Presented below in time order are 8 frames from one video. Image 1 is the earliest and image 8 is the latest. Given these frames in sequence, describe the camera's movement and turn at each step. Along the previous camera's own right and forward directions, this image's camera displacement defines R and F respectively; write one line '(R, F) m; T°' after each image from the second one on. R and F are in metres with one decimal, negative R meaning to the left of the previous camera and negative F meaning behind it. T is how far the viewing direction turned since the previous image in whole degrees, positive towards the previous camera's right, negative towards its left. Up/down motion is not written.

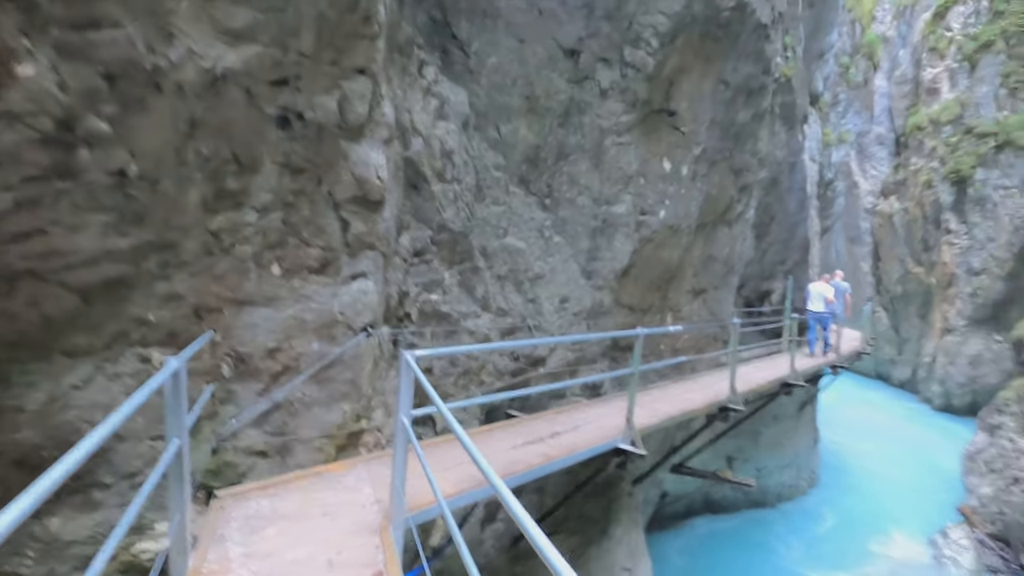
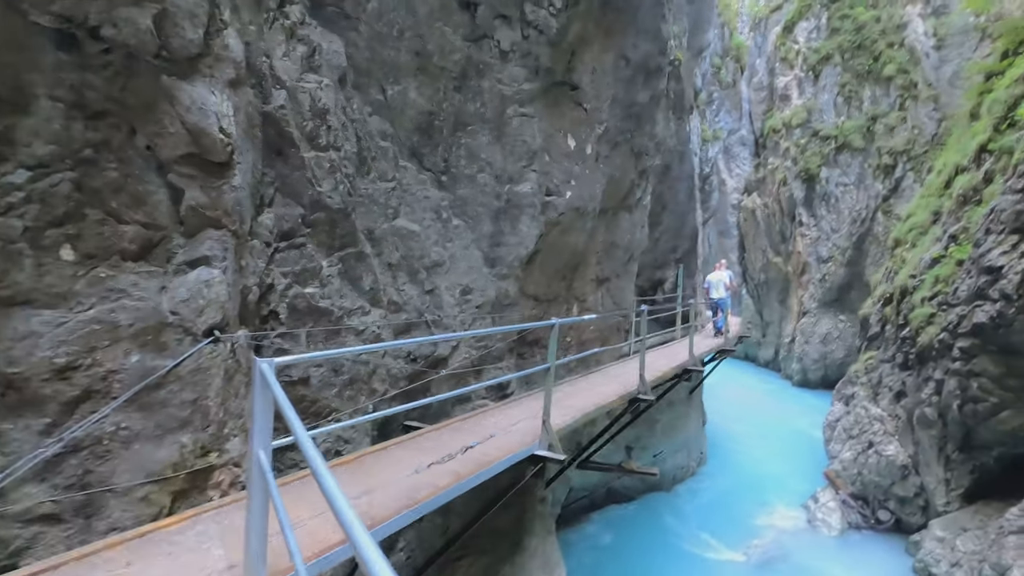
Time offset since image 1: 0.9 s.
(0.0, +0.4) m; +12°
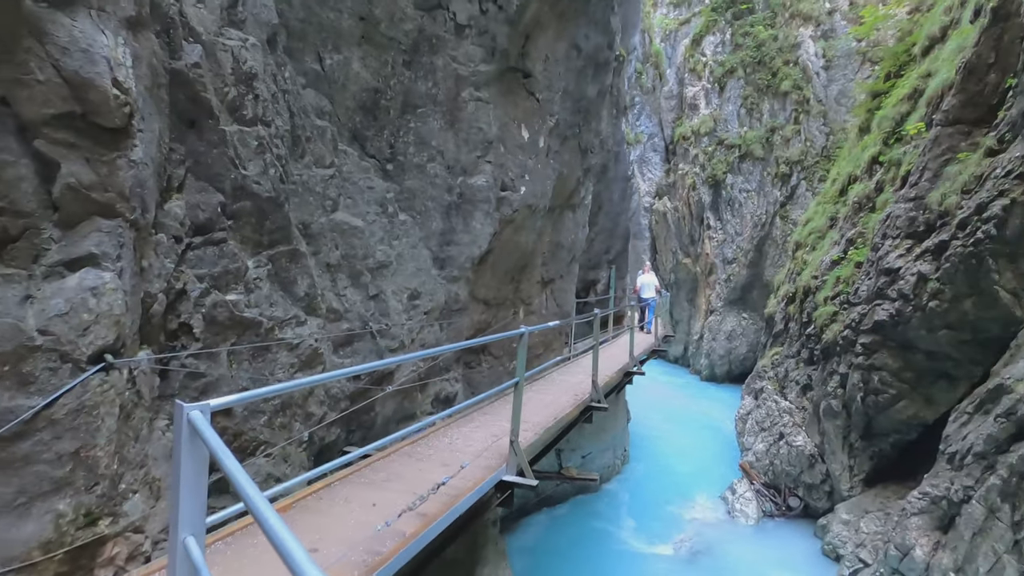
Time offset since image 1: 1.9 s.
(-0.2, +0.3) m; +9°
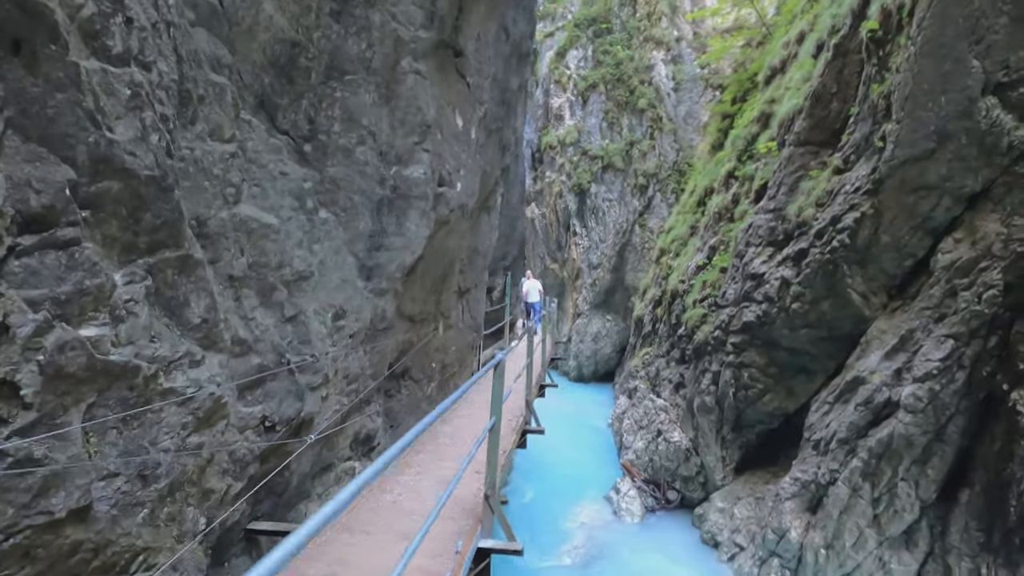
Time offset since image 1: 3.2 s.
(-0.4, +0.5) m; +15°
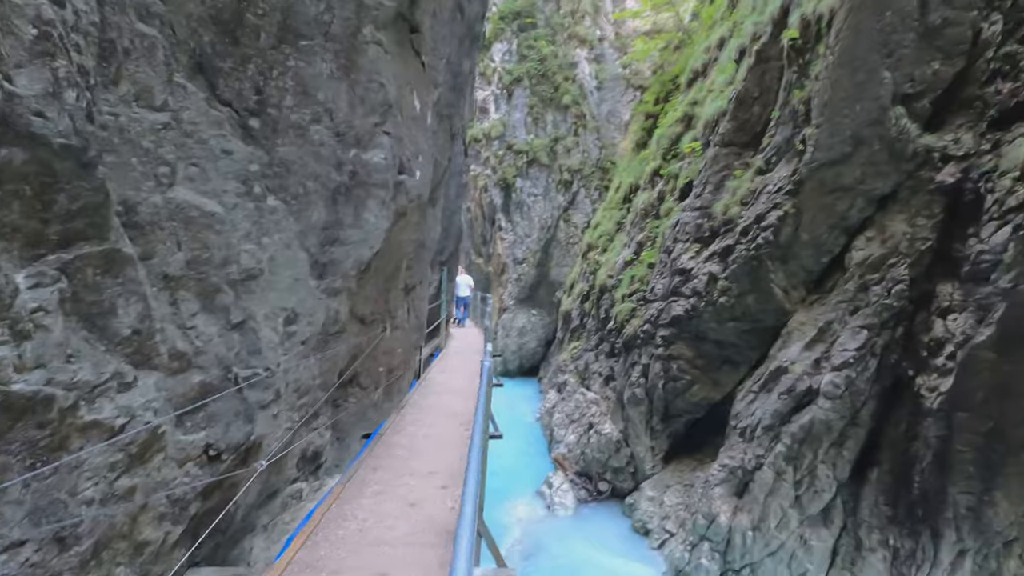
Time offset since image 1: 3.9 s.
(-0.2, +0.2) m; +9°
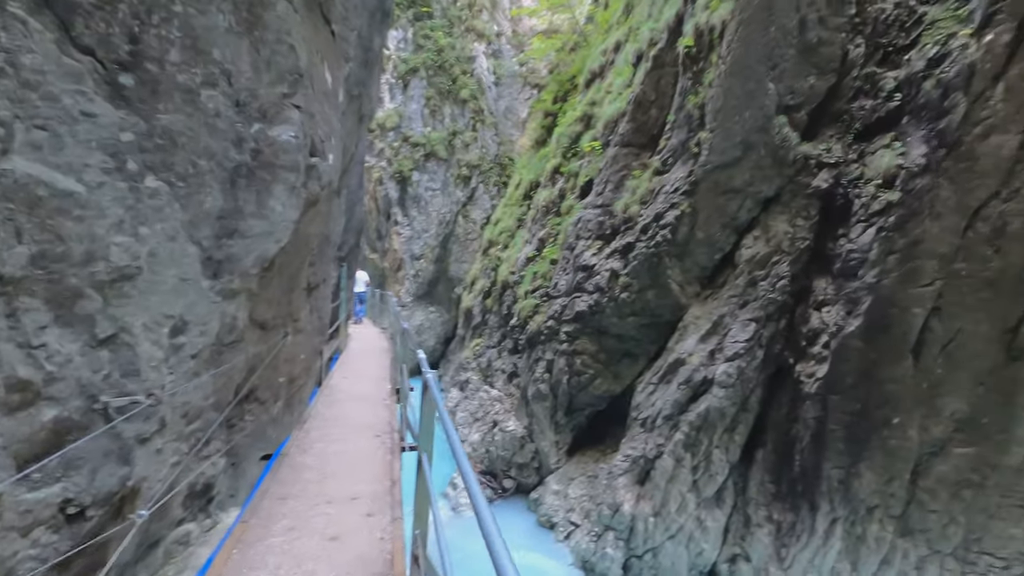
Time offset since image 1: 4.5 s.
(-0.2, +0.2) m; +11°
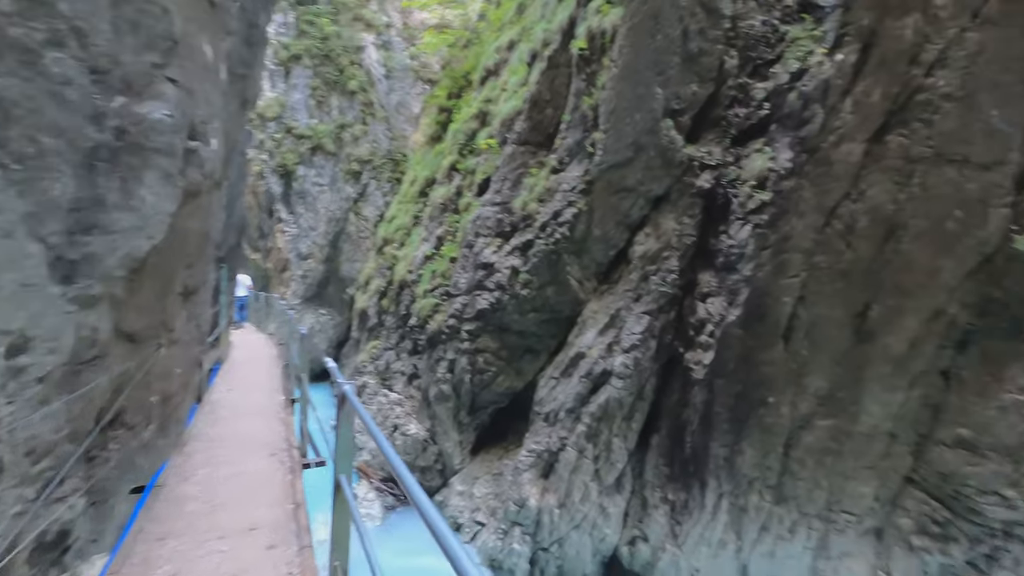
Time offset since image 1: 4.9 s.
(-0.1, +0.1) m; +11°
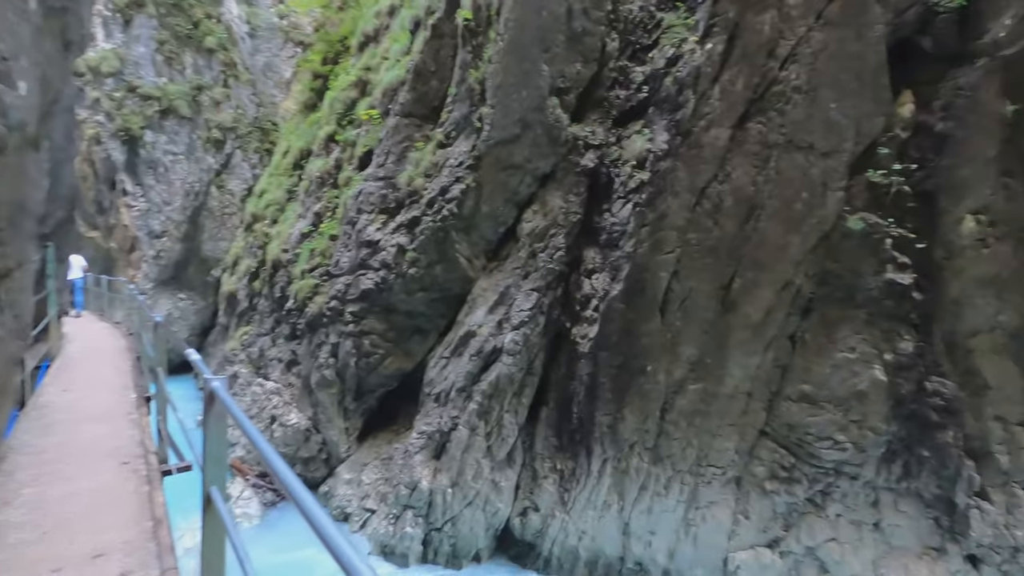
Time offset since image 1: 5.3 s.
(0.0, +0.1) m; +12°
